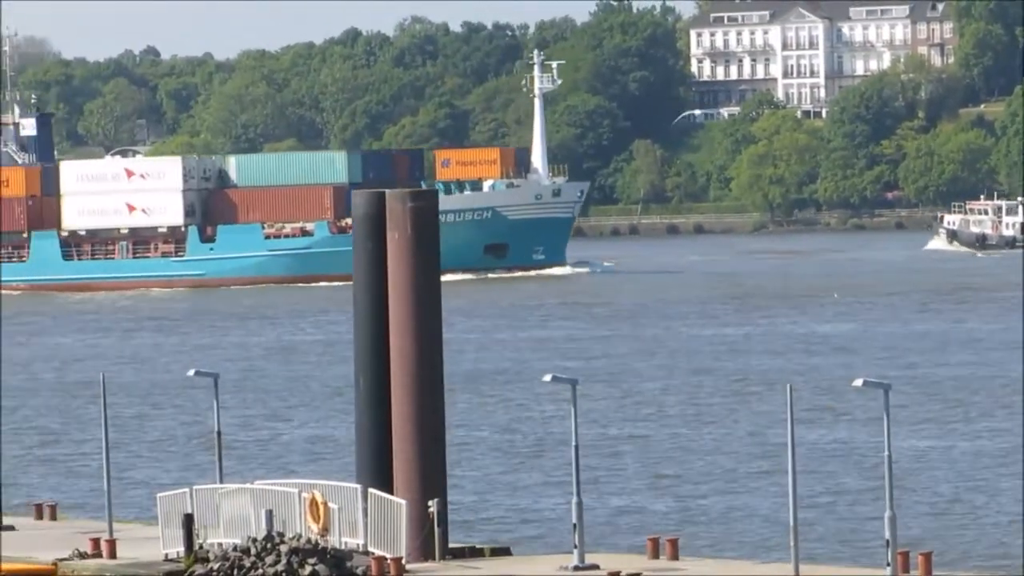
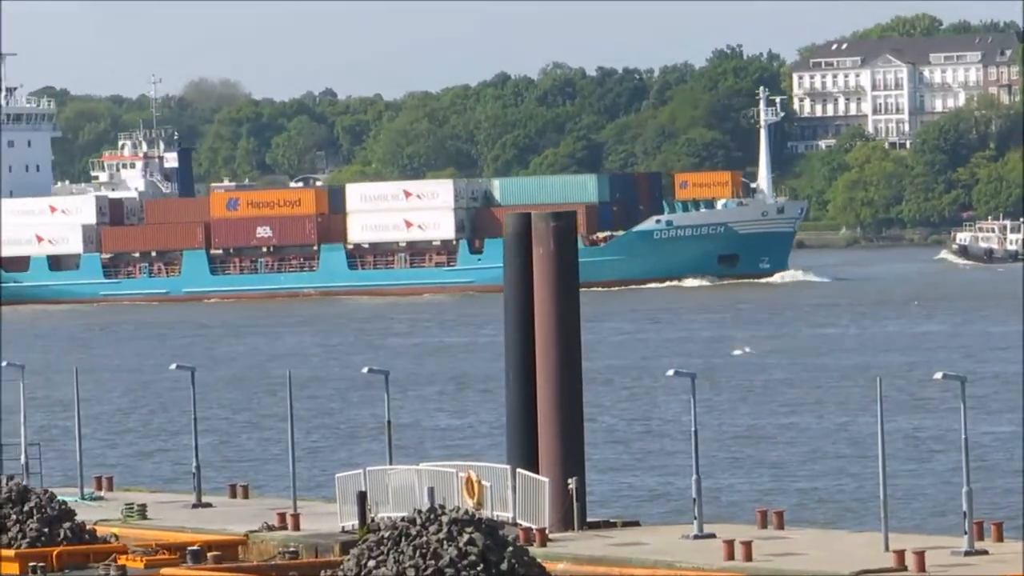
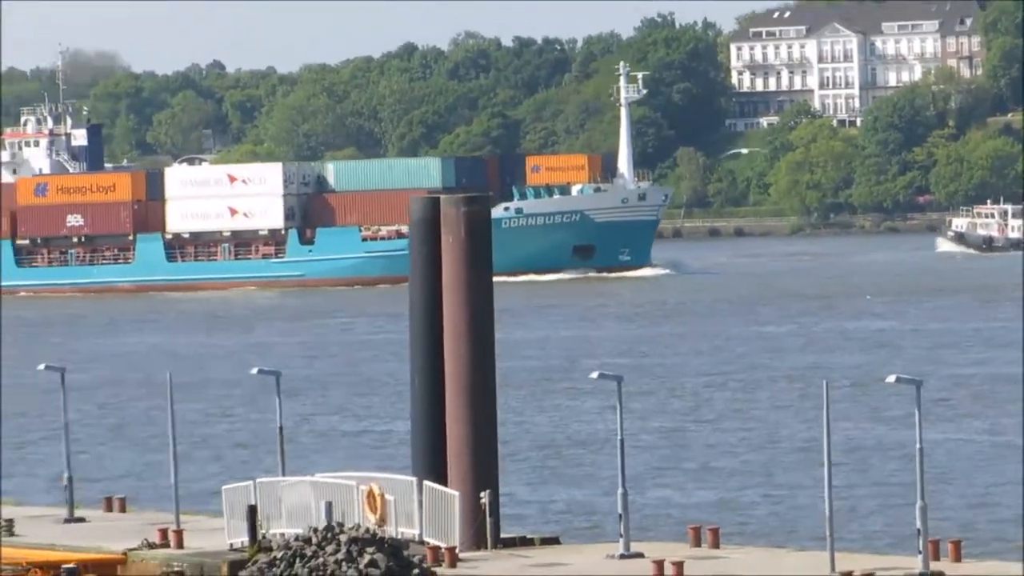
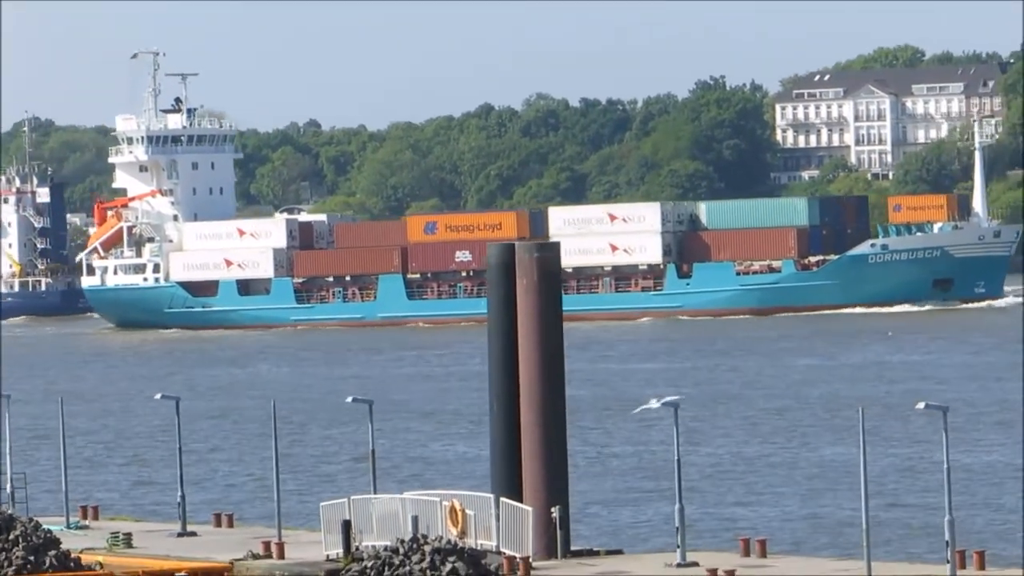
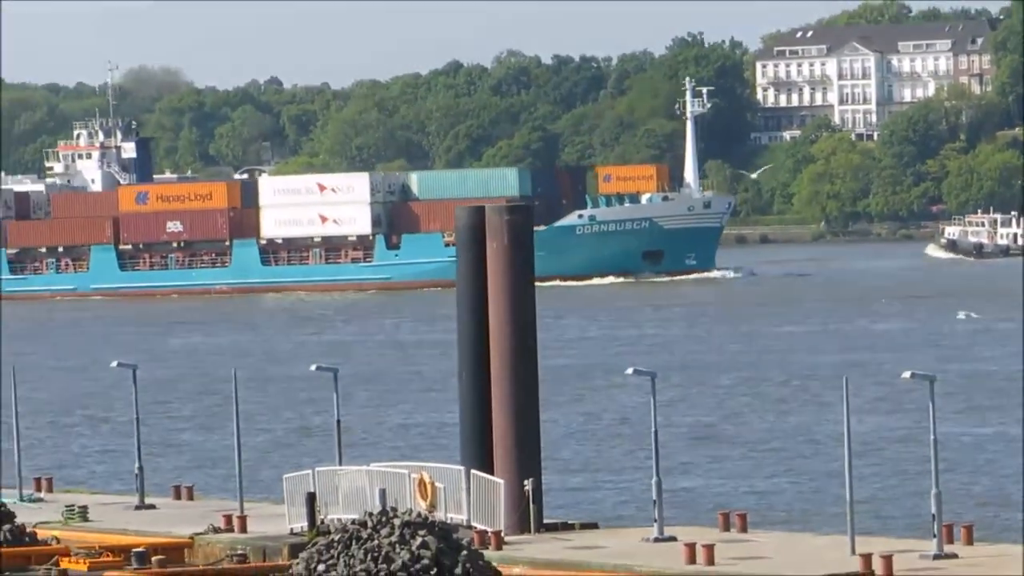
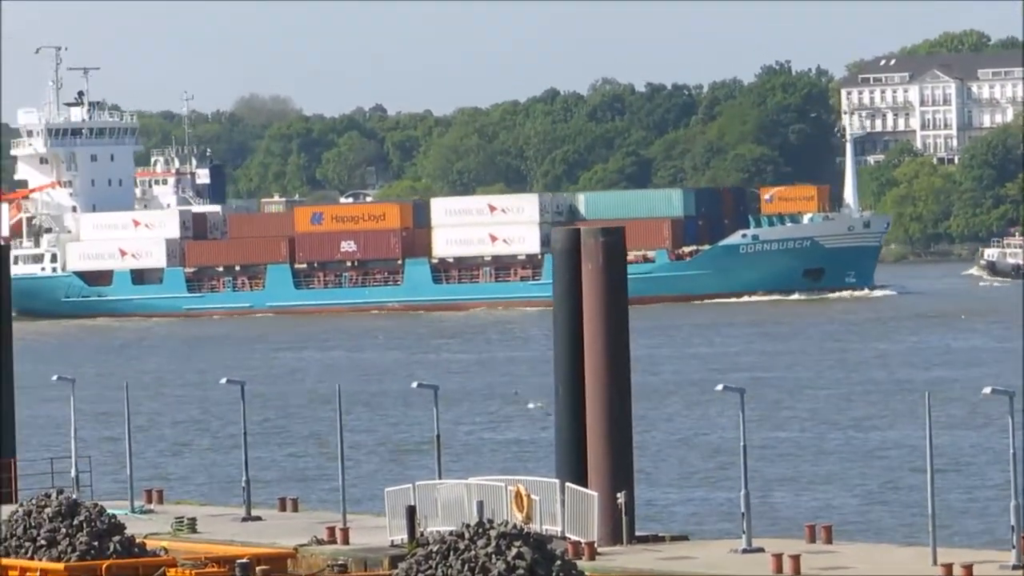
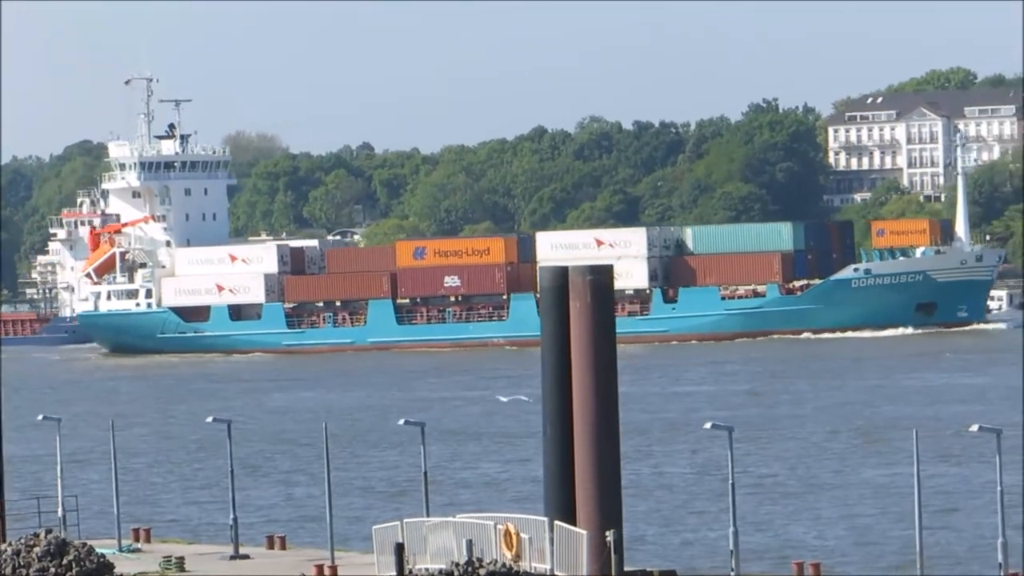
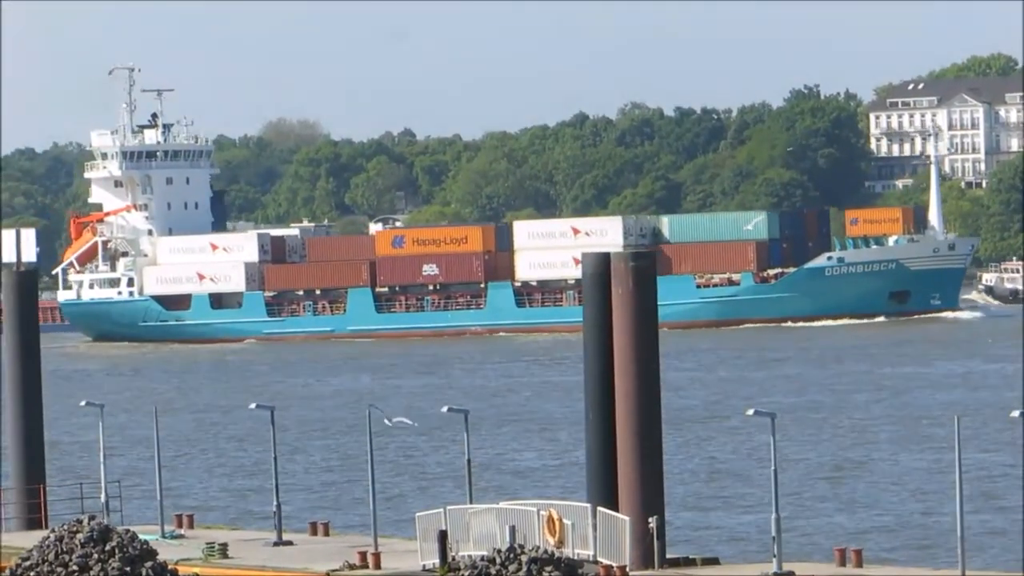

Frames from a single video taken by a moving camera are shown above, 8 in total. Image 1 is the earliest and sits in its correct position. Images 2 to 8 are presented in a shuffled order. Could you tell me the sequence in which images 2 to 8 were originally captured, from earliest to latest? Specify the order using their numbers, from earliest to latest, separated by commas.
3, 5, 2, 6, 8, 7, 4
